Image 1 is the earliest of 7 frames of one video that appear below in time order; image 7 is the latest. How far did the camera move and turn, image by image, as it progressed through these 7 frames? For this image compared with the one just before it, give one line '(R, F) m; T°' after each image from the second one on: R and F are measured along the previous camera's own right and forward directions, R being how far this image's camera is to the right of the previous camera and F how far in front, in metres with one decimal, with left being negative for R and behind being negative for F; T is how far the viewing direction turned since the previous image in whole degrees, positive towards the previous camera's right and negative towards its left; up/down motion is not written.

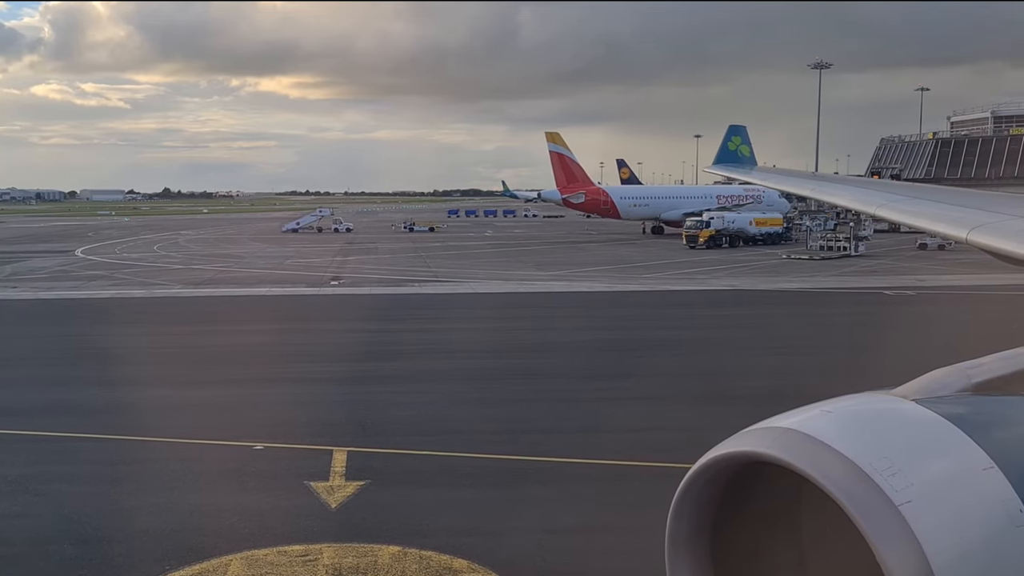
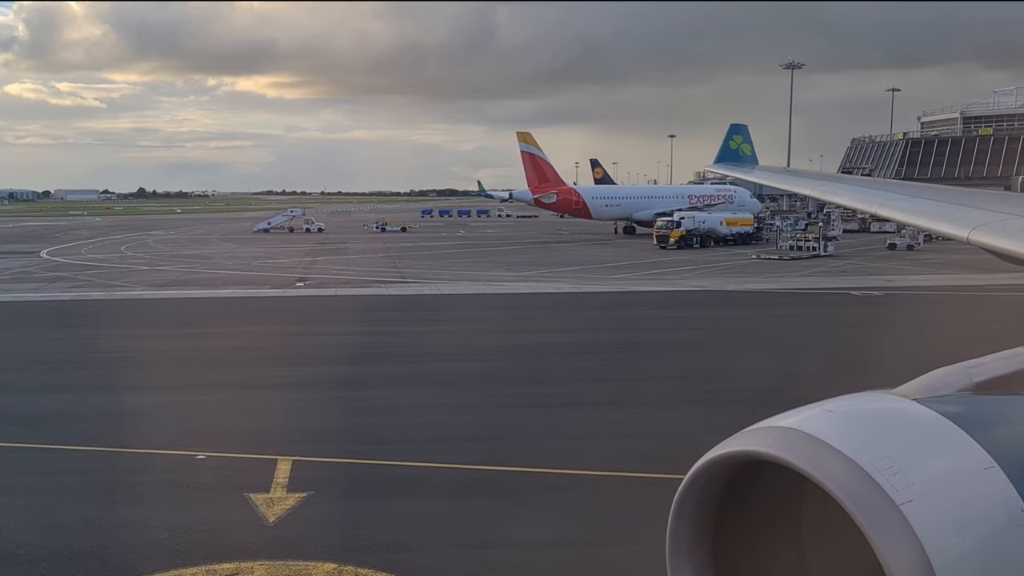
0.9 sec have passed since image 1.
(+0.2, +0.3) m; +1°
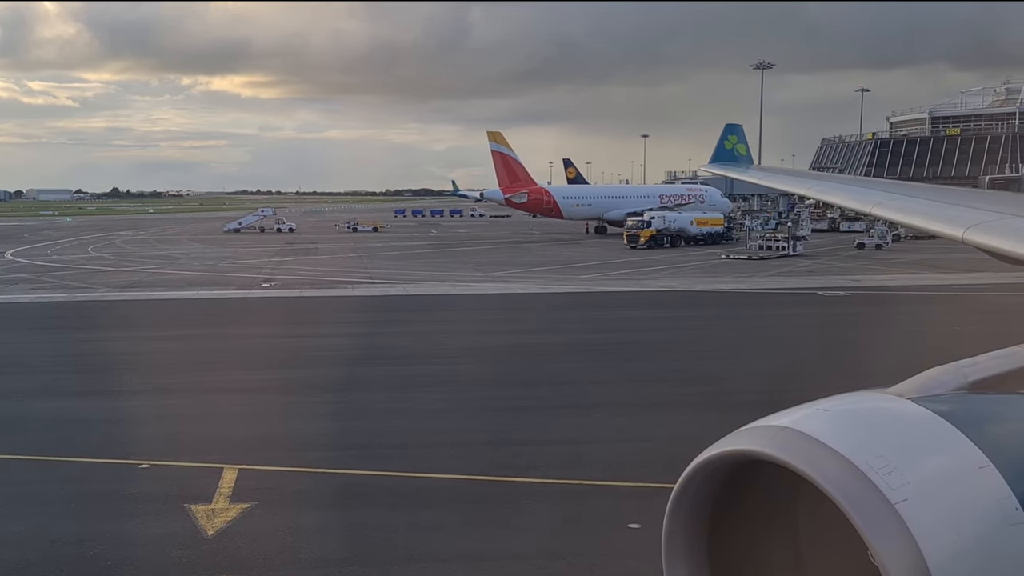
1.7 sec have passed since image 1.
(+0.2, +0.2) m; +2°
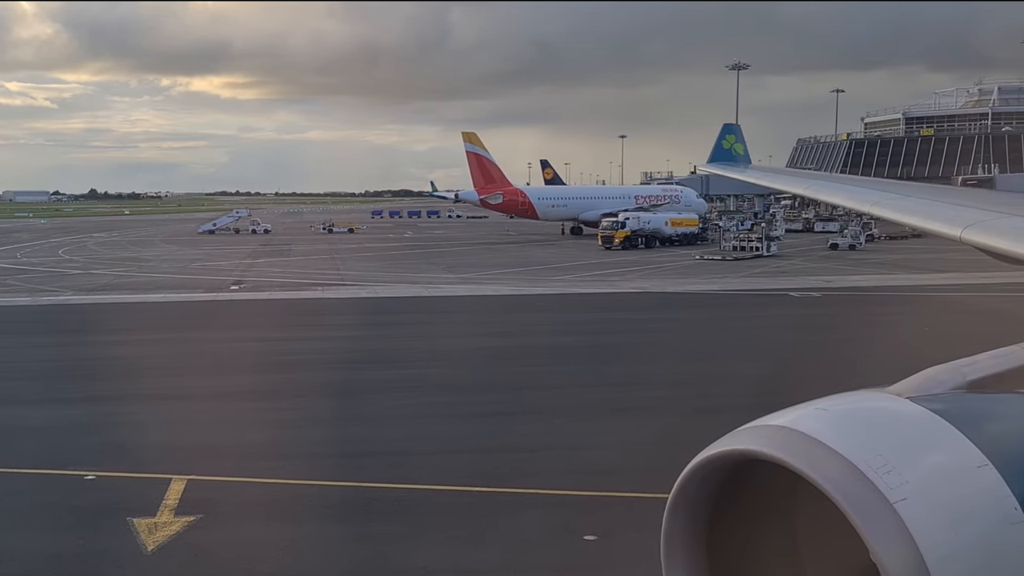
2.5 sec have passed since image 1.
(+0.2, +0.2) m; +1°
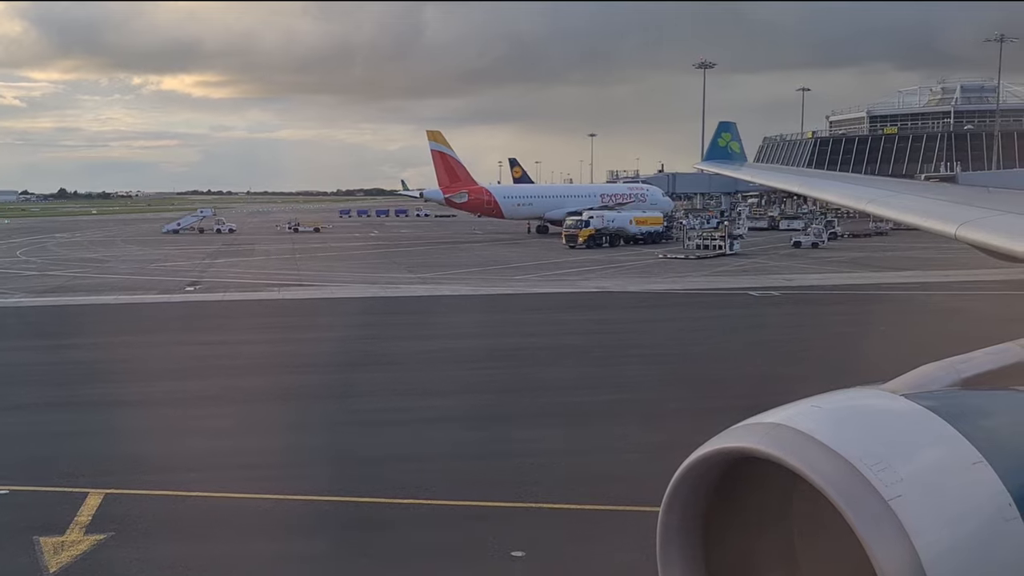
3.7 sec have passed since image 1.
(+0.3, +0.3) m; +2°
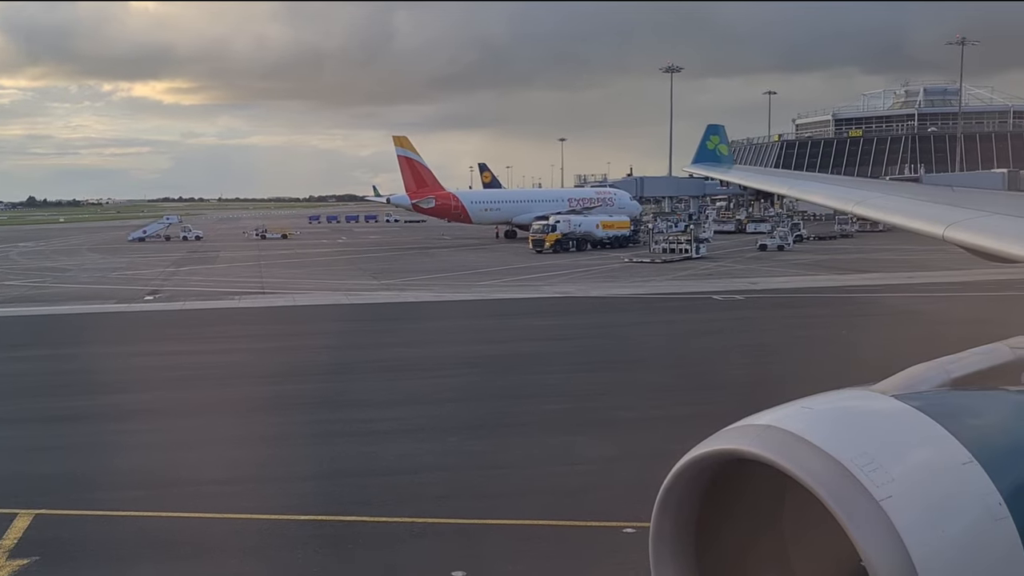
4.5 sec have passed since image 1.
(+0.2, +0.2) m; +2°
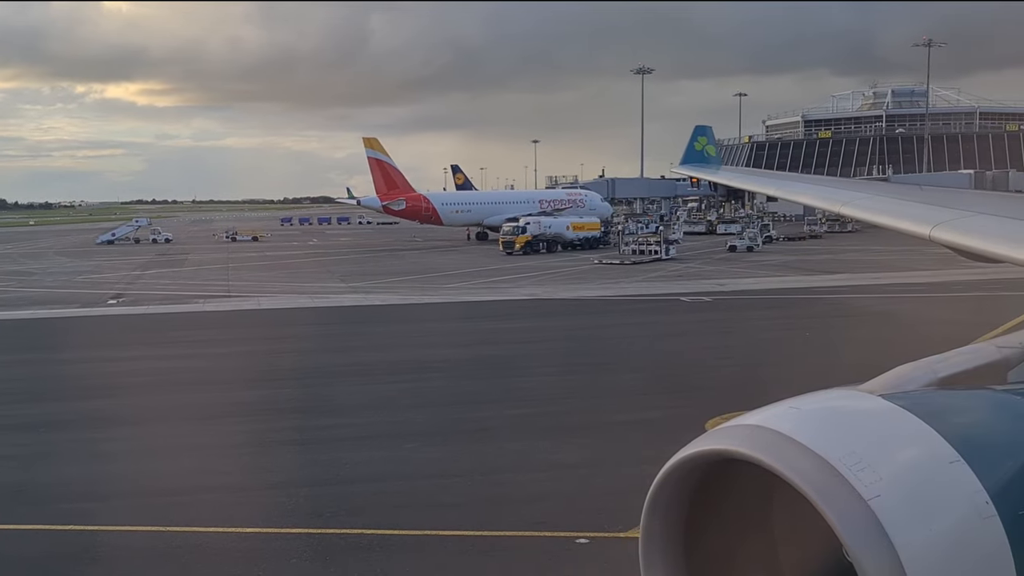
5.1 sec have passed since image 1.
(+0.2, +0.1) m; +2°
